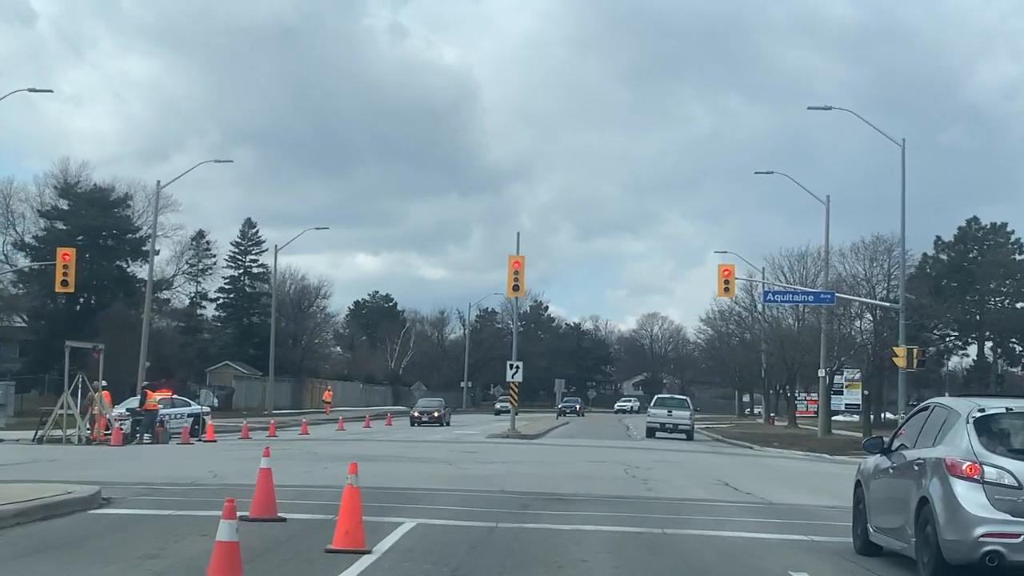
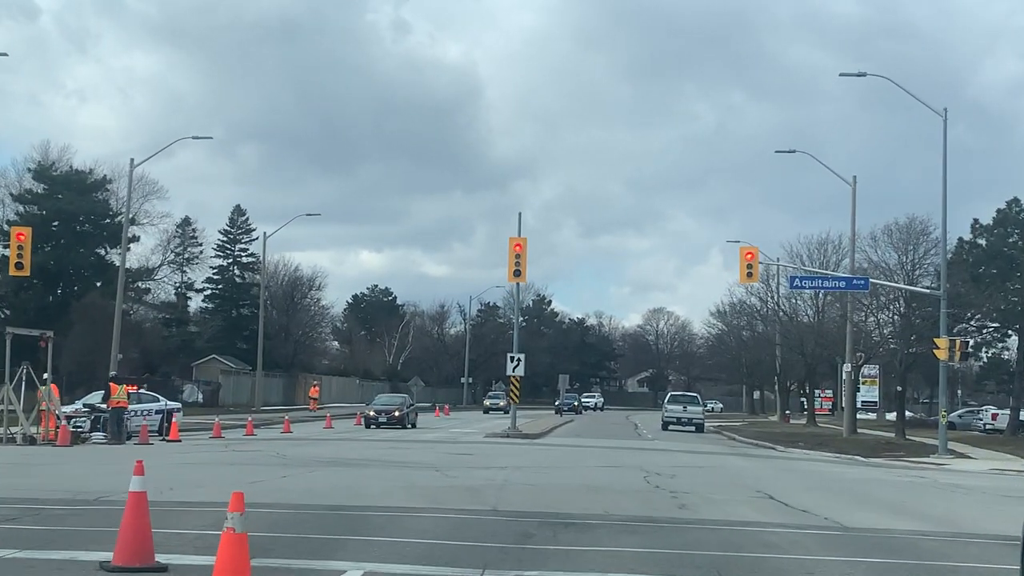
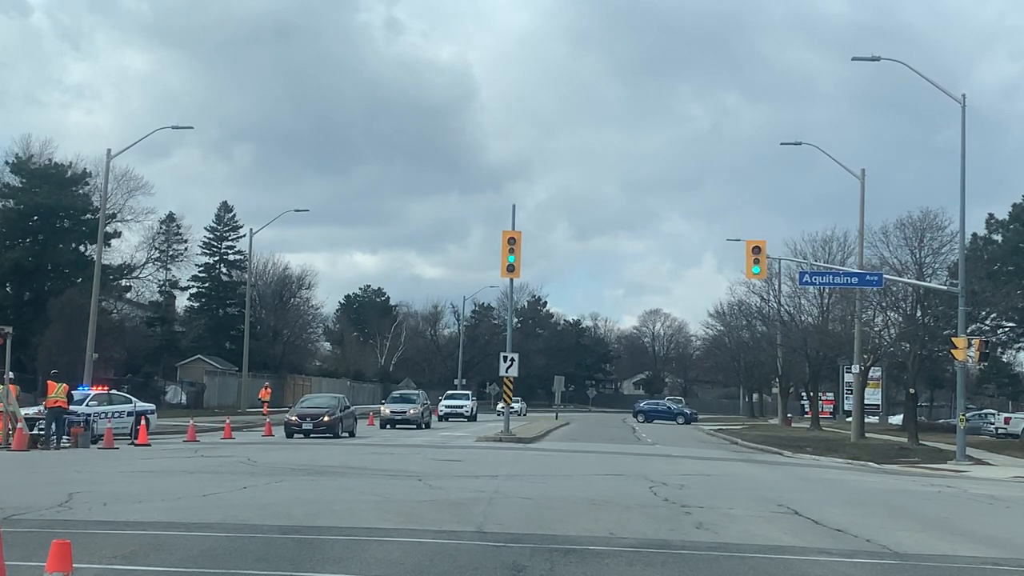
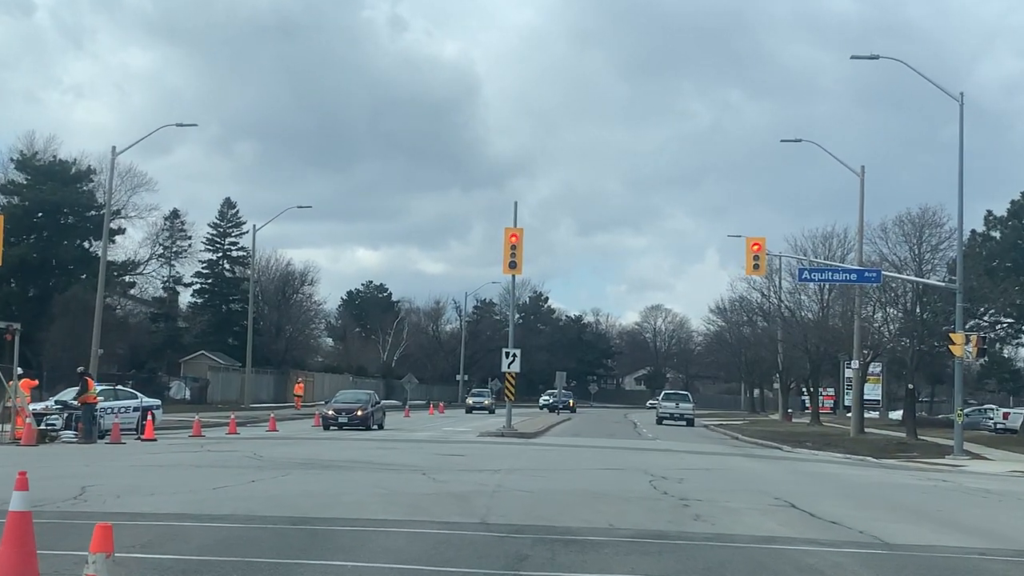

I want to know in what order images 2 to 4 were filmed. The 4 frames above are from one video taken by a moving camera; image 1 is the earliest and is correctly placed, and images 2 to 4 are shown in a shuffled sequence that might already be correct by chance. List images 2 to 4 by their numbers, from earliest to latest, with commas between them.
2, 4, 3
